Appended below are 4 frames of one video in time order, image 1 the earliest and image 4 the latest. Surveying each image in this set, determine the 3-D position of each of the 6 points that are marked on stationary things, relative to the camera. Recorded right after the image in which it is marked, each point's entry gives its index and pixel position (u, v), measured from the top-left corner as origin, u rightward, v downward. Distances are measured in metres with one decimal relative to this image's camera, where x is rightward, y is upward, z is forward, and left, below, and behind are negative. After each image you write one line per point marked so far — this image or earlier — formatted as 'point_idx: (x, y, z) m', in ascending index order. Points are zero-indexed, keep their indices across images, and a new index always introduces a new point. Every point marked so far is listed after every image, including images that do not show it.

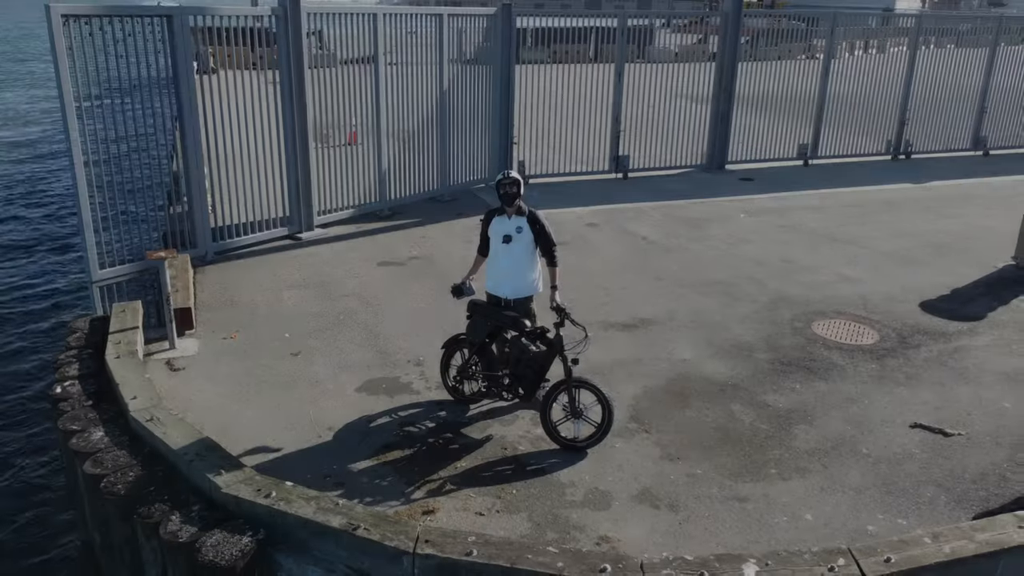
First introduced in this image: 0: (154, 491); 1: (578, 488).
0: (-1.9, -1.0, +5.3) m
1: (+0.4, -1.1, +5.7) m
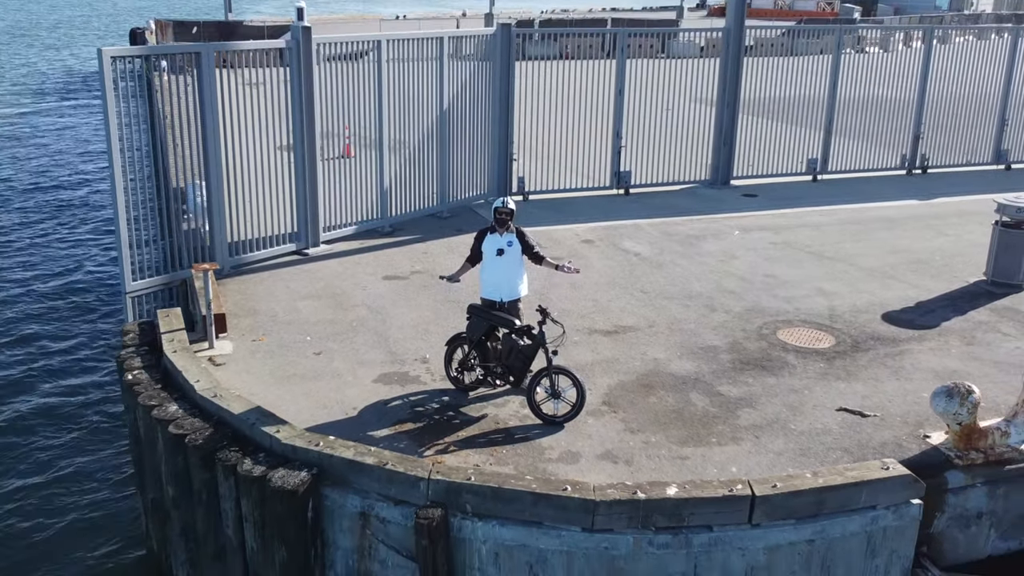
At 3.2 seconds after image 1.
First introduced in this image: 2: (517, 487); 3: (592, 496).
0: (-2.0, -1.1, +6.7) m
1: (+0.3, -1.2, +7.0) m
2: (0.0, -1.2, +6.0) m
3: (+0.5, -1.2, +6.2) m
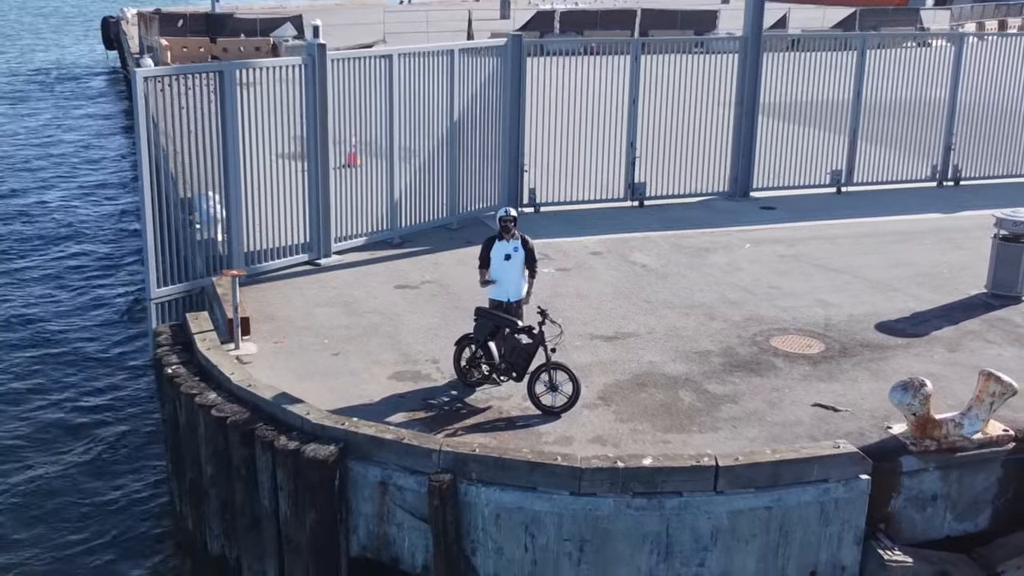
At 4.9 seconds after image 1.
0: (-1.9, -1.1, +7.5) m
1: (+0.3, -1.2, +7.9) m
2: (0.0, -1.2, +6.9) m
3: (+0.5, -1.3, +7.1) m
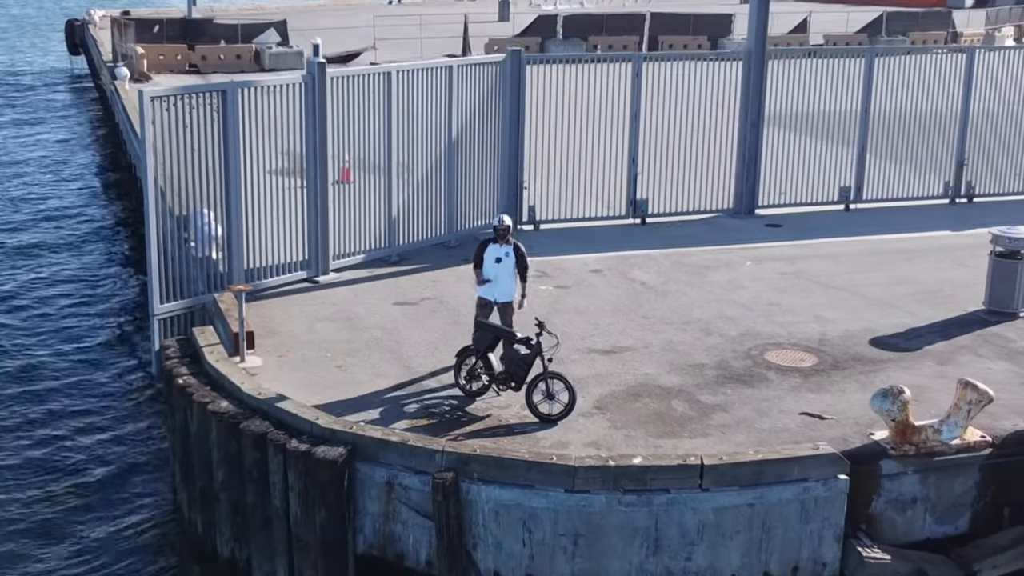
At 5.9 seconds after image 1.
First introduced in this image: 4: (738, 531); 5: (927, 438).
0: (-2.0, -1.2, +7.9) m
1: (+0.3, -1.3, +8.2) m
2: (0.0, -1.3, +7.2) m
3: (+0.5, -1.4, +7.4) m
4: (+1.8, -1.9, +7.6) m
5: (+3.5, -1.3, +8.2) m
